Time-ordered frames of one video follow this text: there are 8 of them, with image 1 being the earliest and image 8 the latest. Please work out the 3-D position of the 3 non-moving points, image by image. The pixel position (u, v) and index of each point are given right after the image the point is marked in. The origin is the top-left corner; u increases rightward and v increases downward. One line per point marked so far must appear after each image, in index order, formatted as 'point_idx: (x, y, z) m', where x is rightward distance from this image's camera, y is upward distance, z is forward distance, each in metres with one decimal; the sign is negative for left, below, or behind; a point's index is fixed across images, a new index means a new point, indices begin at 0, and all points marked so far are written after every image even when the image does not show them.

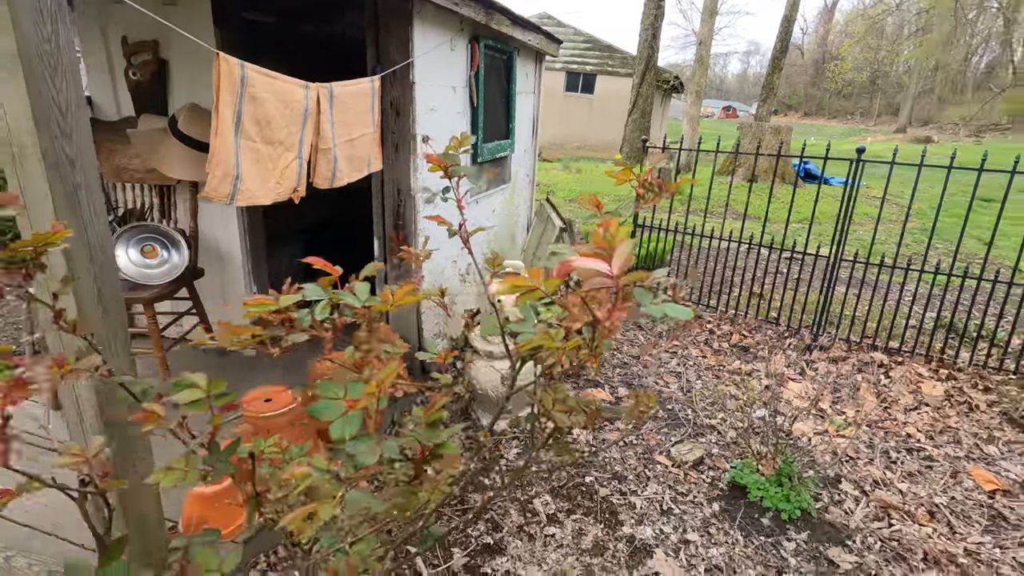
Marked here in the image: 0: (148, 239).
0: (-1.9, +0.3, +2.9) m
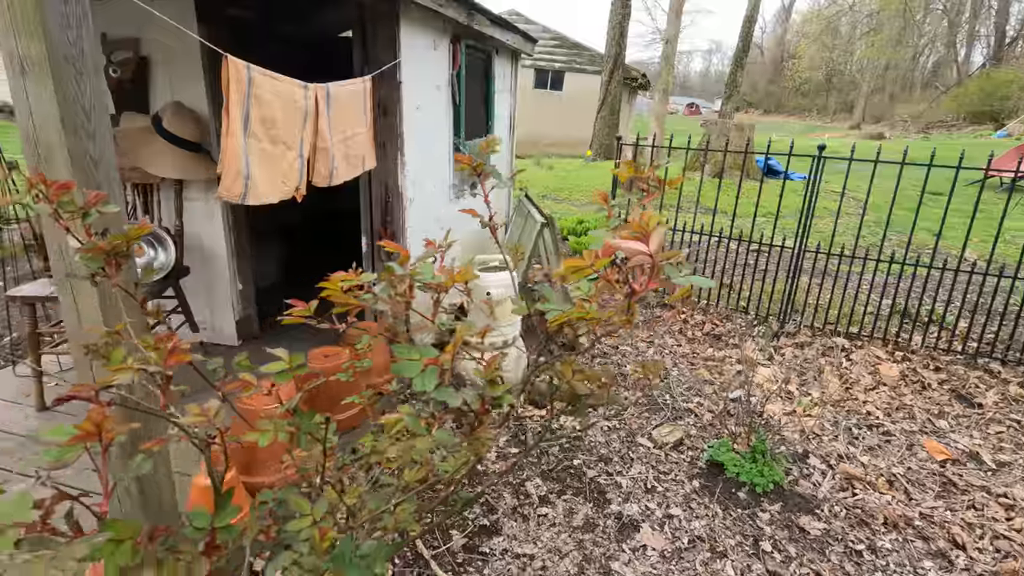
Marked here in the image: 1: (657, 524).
0: (-2.0, +0.3, +2.9) m
1: (+0.7, -1.1, +2.5) m
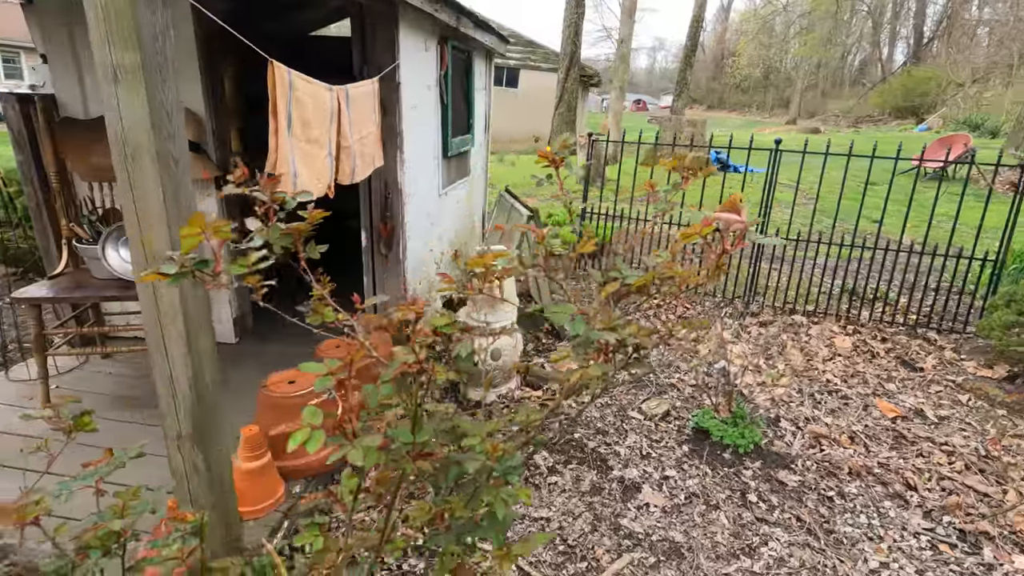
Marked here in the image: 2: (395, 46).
0: (-2.0, +0.3, +2.9) m
1: (+0.7, -1.0, +2.7) m
2: (-0.6, +1.3, +2.9) m
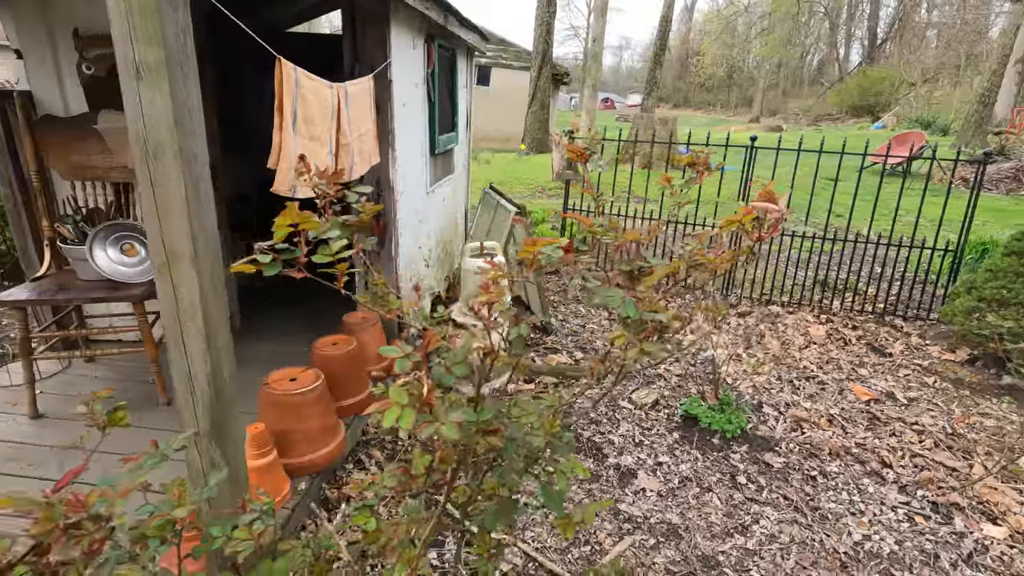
0: (-2.0, +0.3, +2.8) m
1: (+0.7, -1.0, +2.8) m
2: (-0.7, +1.3, +2.9) m
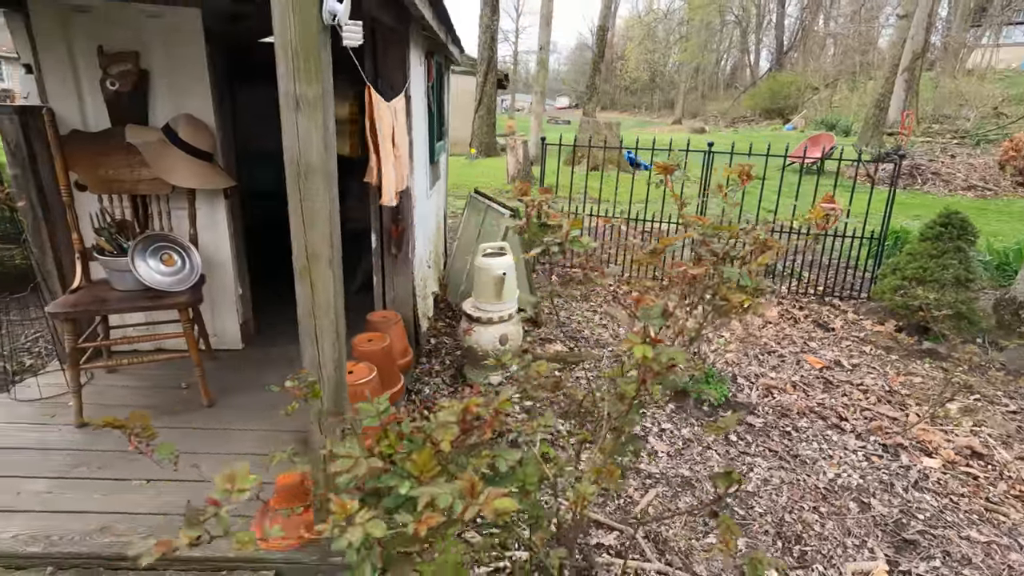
0: (-1.9, +0.2, +2.9) m
1: (+0.9, -0.9, +3.3) m
2: (-0.6, +1.3, +3.2) m
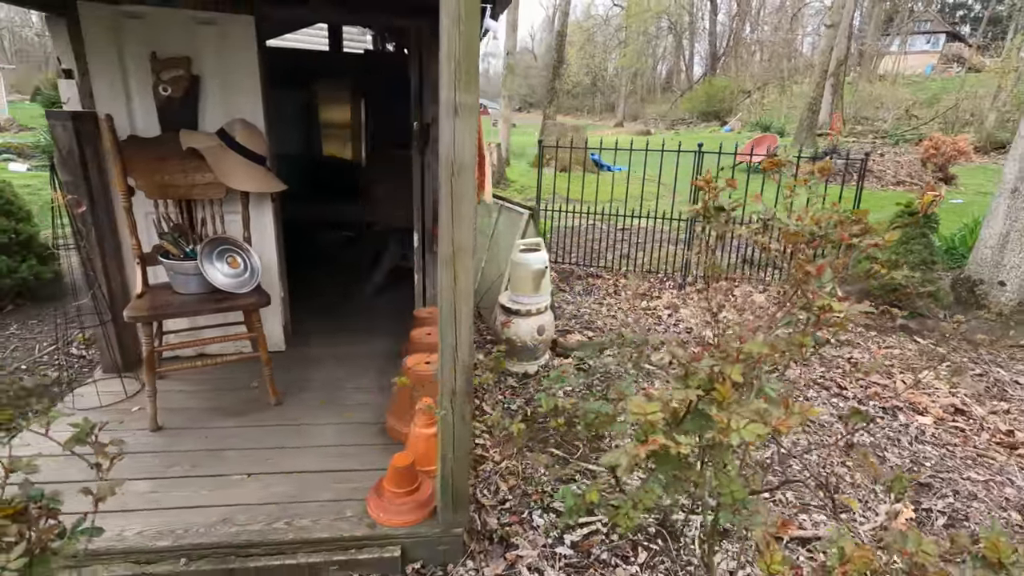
0: (-1.6, +0.2, +3.0) m
1: (+1.2, -0.8, +3.6) m
2: (-0.4, +1.4, +3.4) m
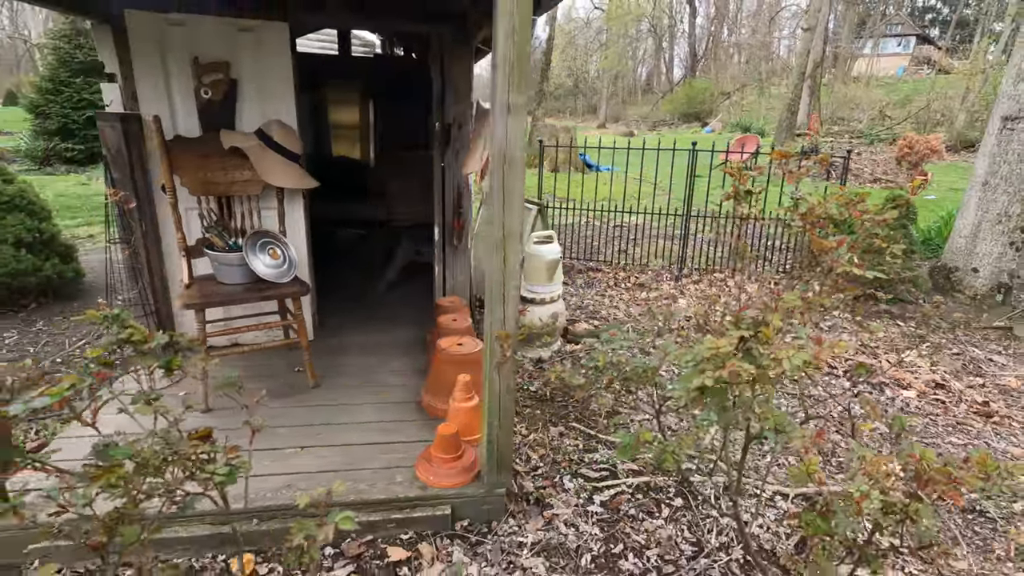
0: (-1.4, +0.3, +3.2) m
1: (+1.3, -0.7, +3.8) m
2: (-0.3, +1.4, +3.6) m
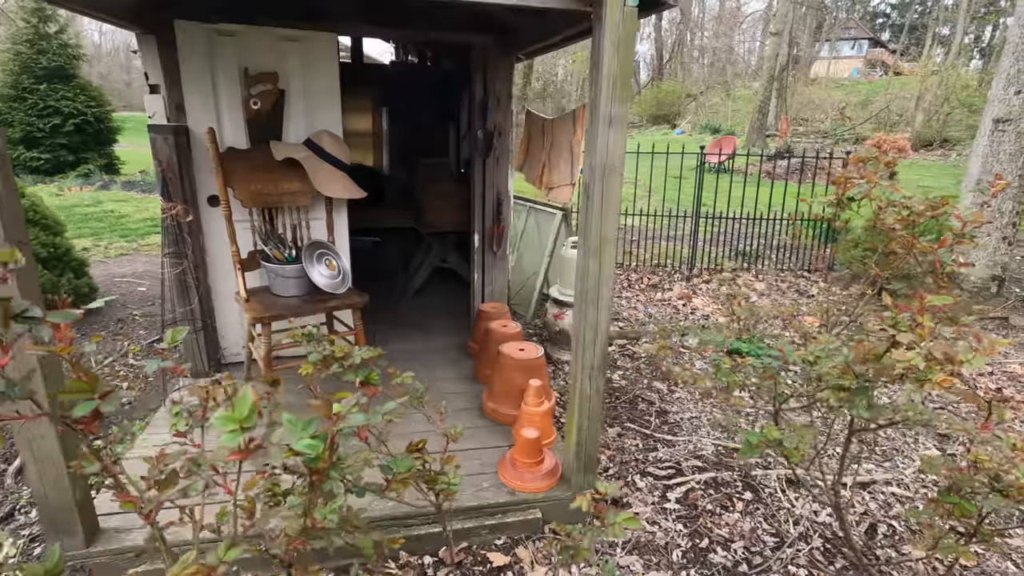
0: (-1.1, +0.2, +3.2) m
1: (+1.6, -0.7, +4.0) m
2: (0.0, +1.4, +3.6) m
